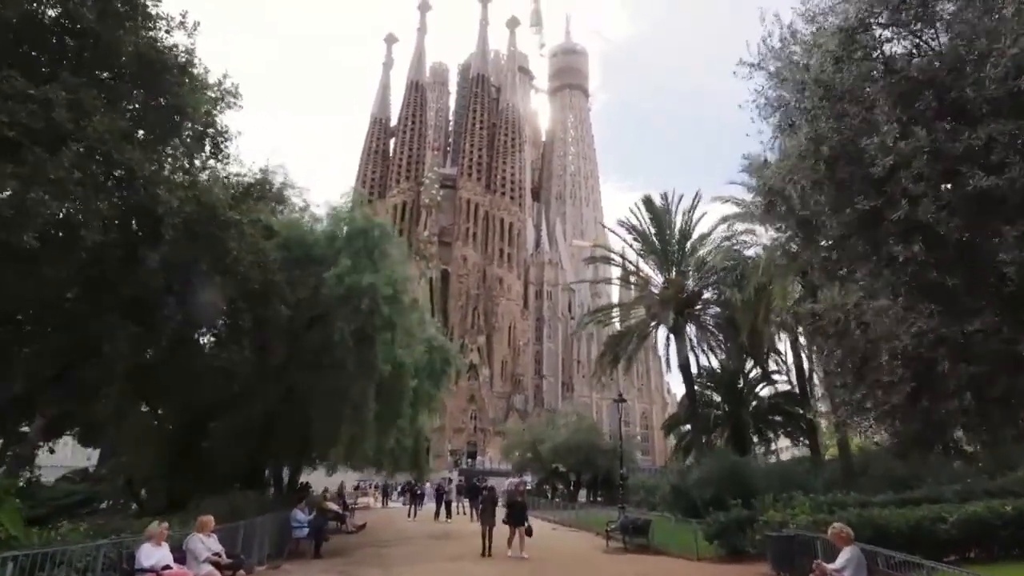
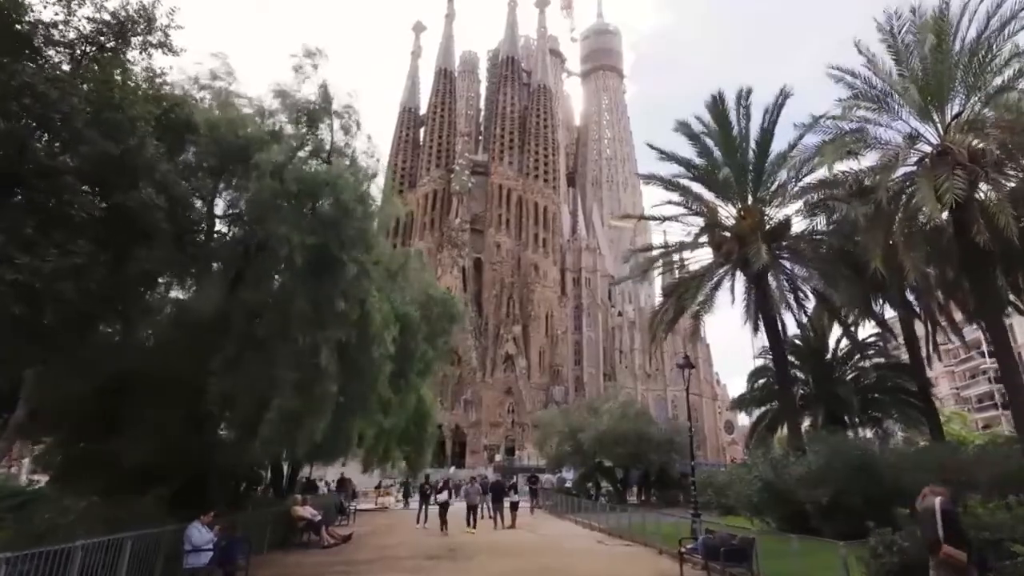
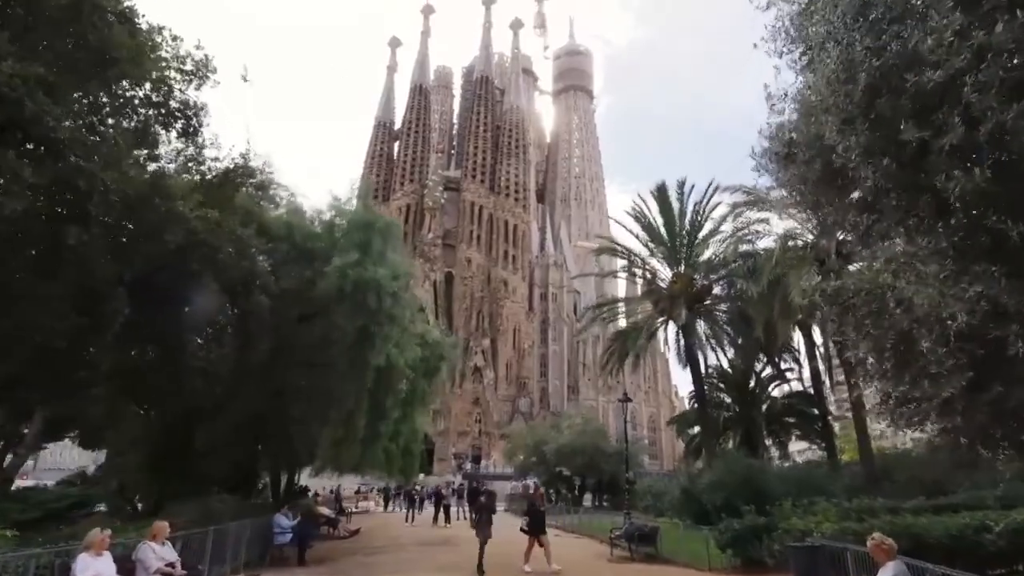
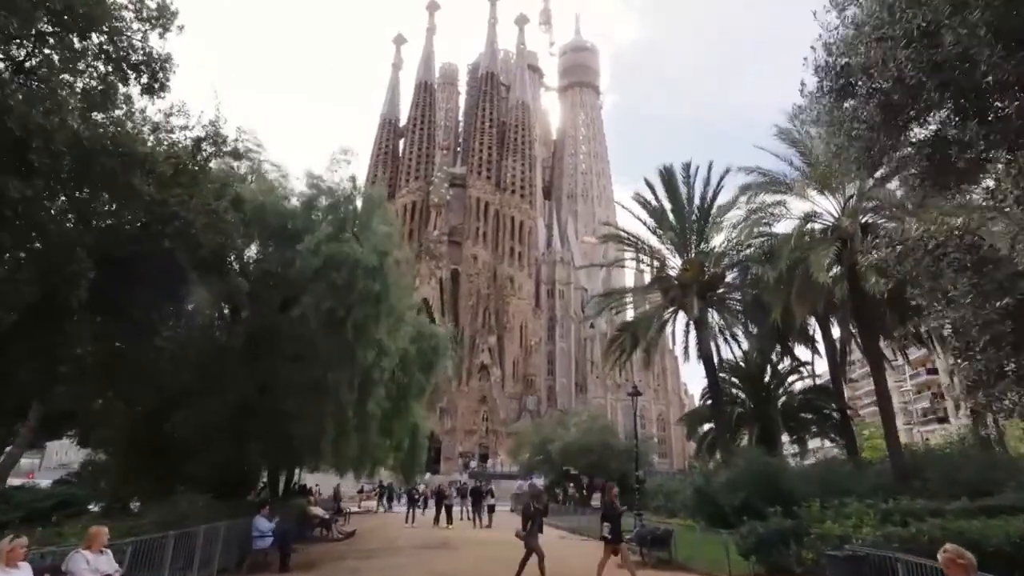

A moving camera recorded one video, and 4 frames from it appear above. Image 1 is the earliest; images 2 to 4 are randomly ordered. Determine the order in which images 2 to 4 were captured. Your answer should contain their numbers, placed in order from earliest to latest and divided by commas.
3, 4, 2
